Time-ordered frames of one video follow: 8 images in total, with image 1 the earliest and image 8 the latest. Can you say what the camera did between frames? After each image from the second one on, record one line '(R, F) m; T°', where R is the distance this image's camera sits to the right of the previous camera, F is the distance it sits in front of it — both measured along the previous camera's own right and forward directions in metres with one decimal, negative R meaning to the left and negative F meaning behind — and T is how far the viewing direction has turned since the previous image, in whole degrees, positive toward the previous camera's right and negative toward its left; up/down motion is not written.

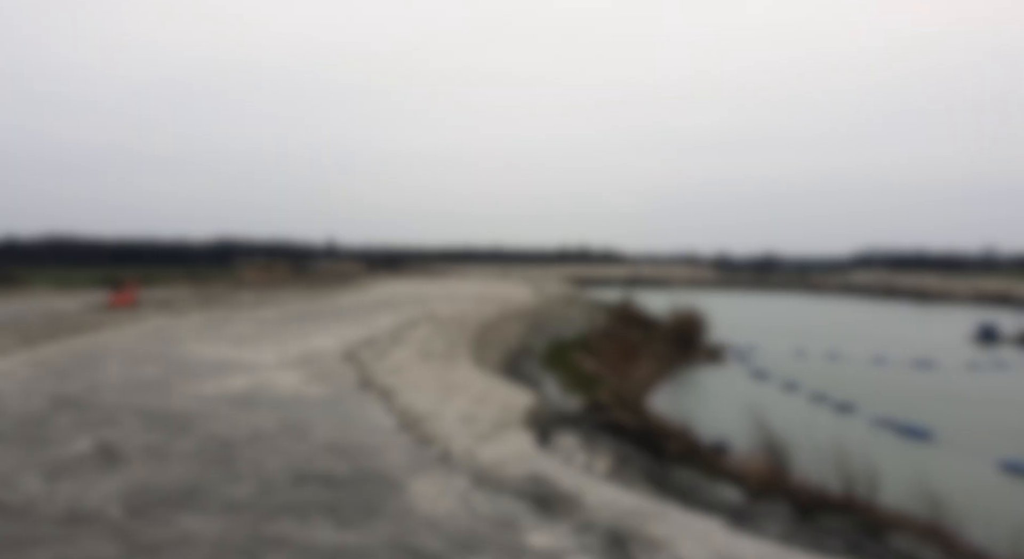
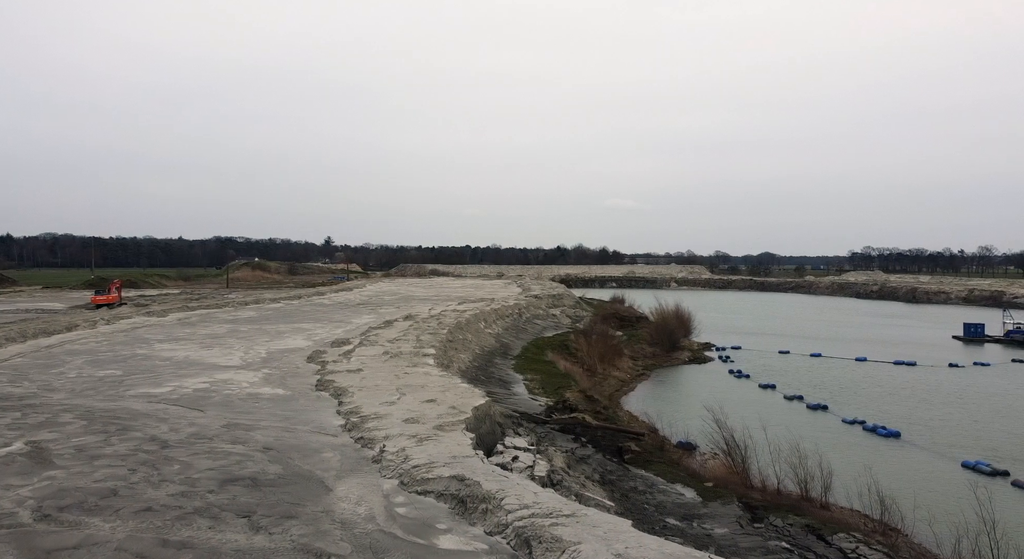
(+0.5, +0.1) m; +1°
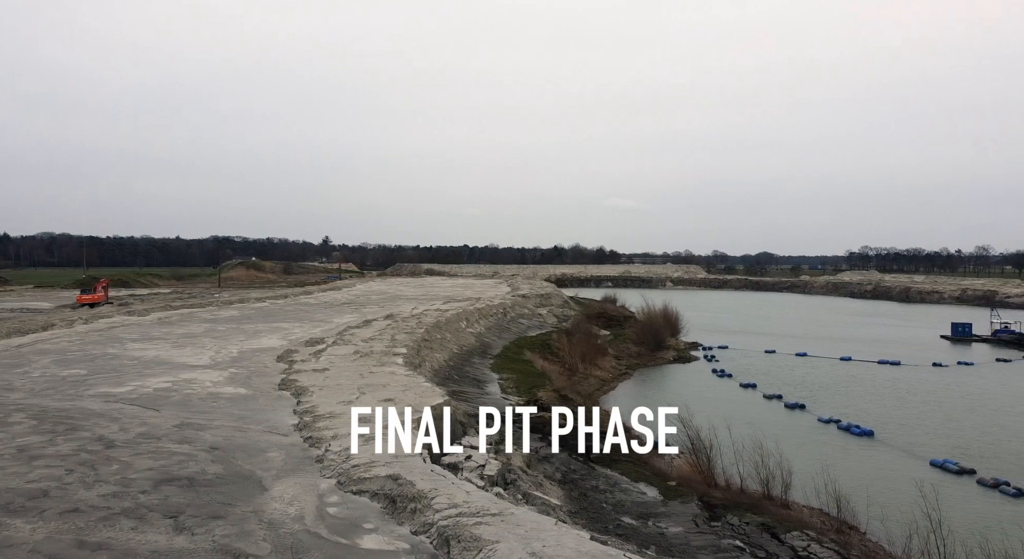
(+0.4, 0.0) m; +1°
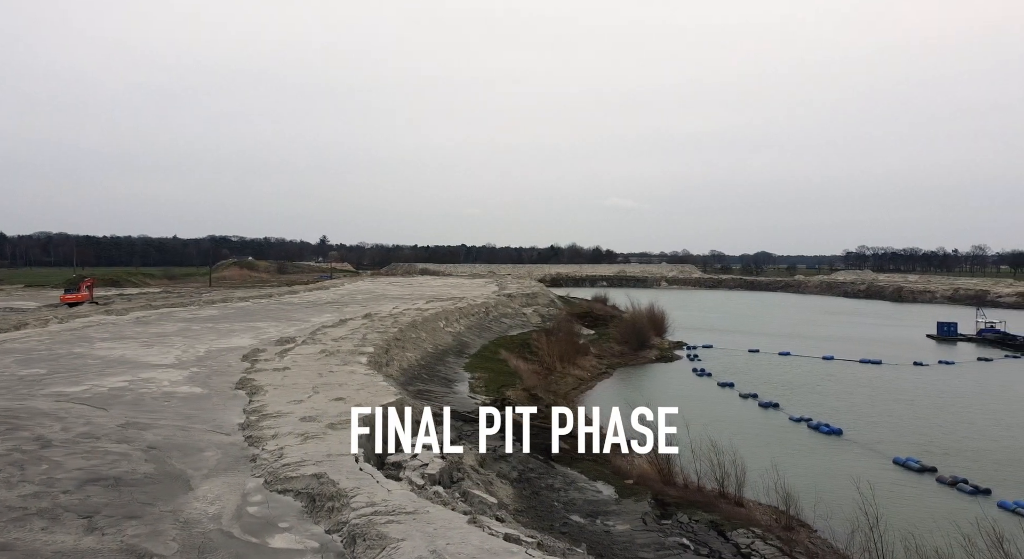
(+0.5, 0.0) m; +1°
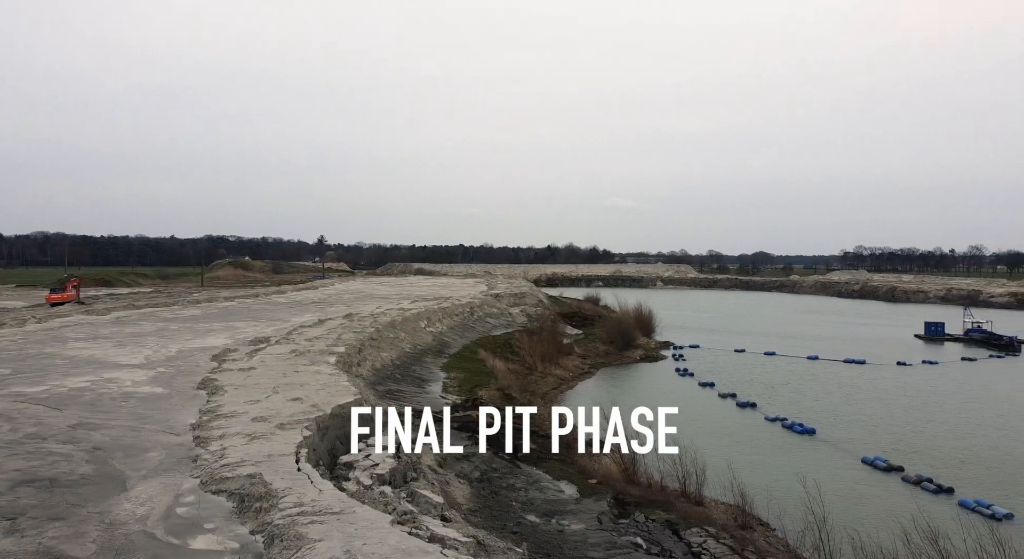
(+0.4, 0.0) m; +1°
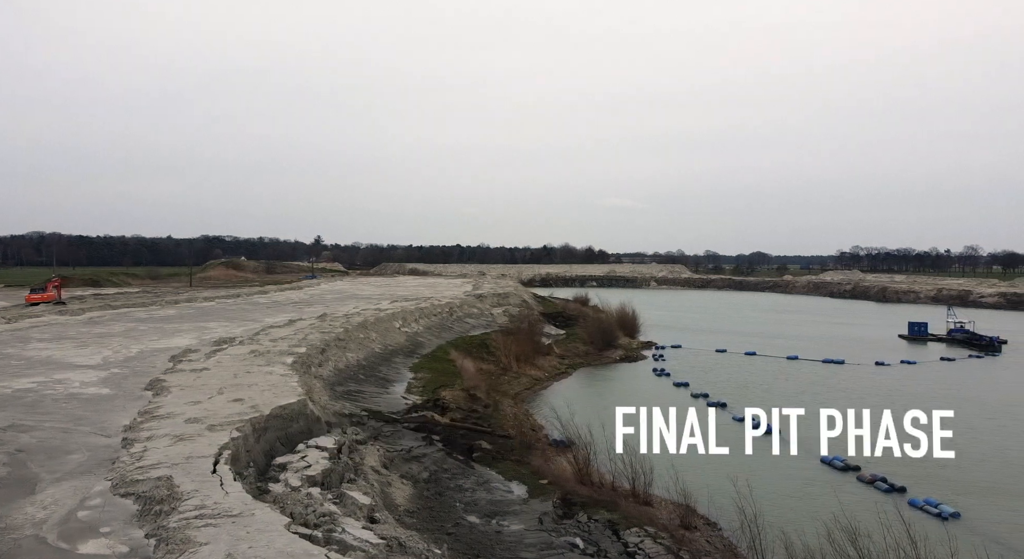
(+0.6, 0.0) m; +1°
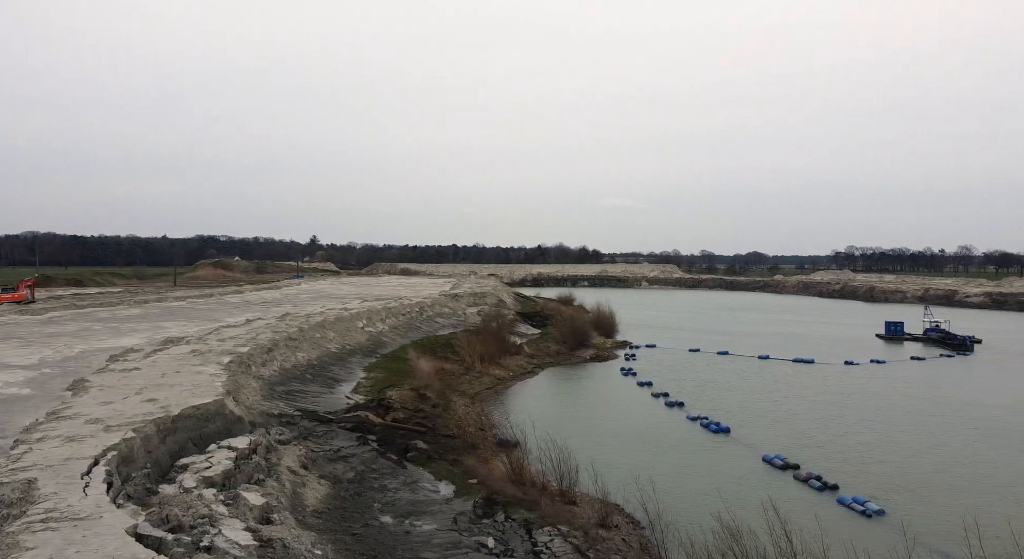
(+0.8, 0.0) m; +1°
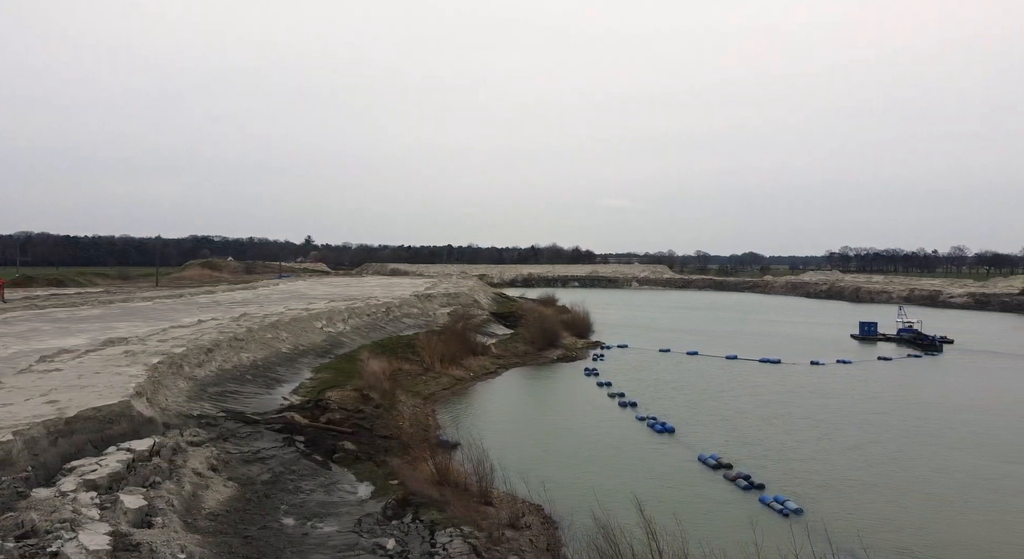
(+0.9, 0.0) m; +1°
